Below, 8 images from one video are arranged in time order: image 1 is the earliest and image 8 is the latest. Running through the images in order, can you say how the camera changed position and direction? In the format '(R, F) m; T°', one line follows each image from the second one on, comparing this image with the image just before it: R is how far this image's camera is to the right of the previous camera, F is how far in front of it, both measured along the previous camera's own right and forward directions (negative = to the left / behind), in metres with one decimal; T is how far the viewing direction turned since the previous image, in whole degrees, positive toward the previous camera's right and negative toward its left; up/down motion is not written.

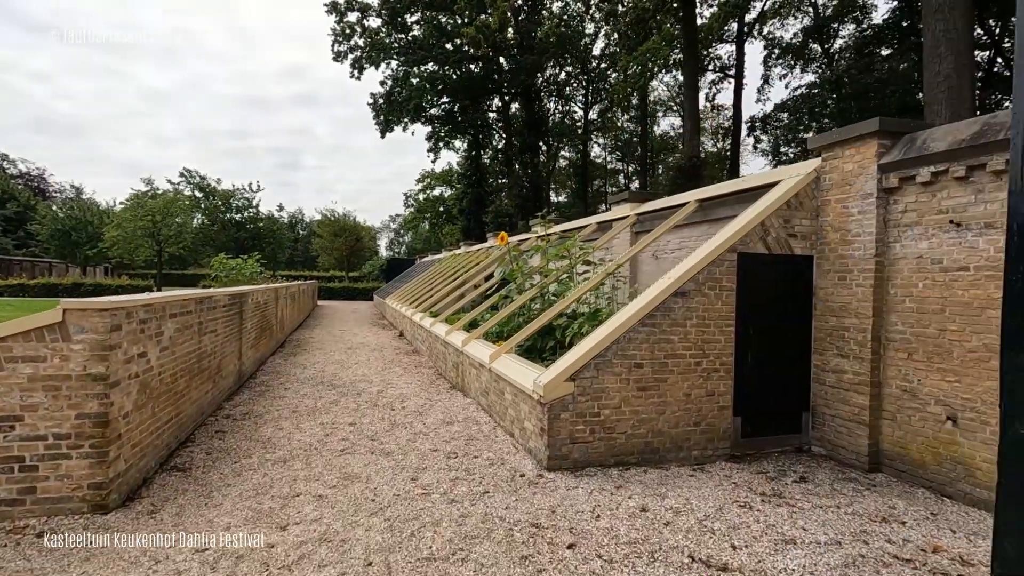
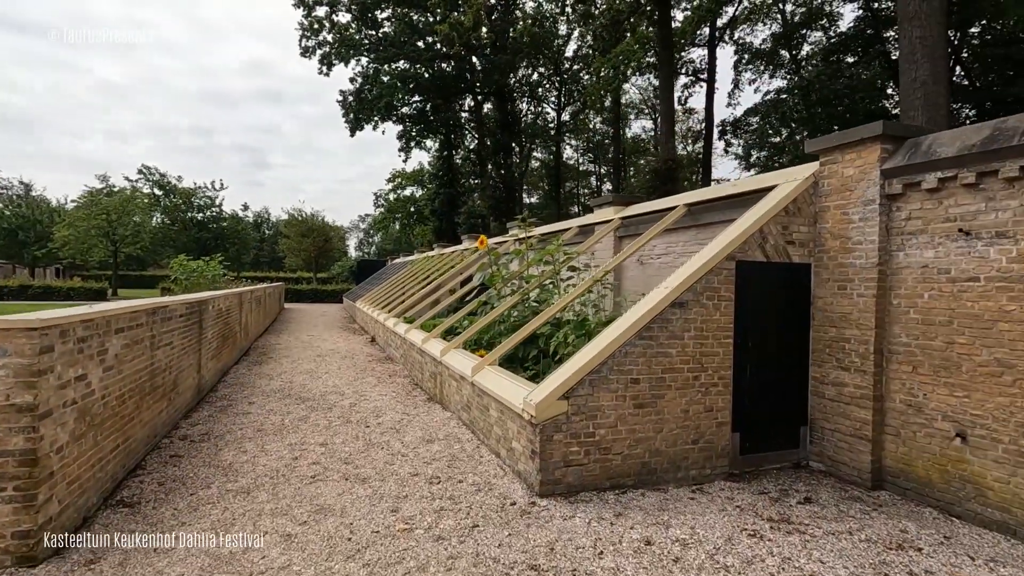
(-0.1, +0.3) m; +3°
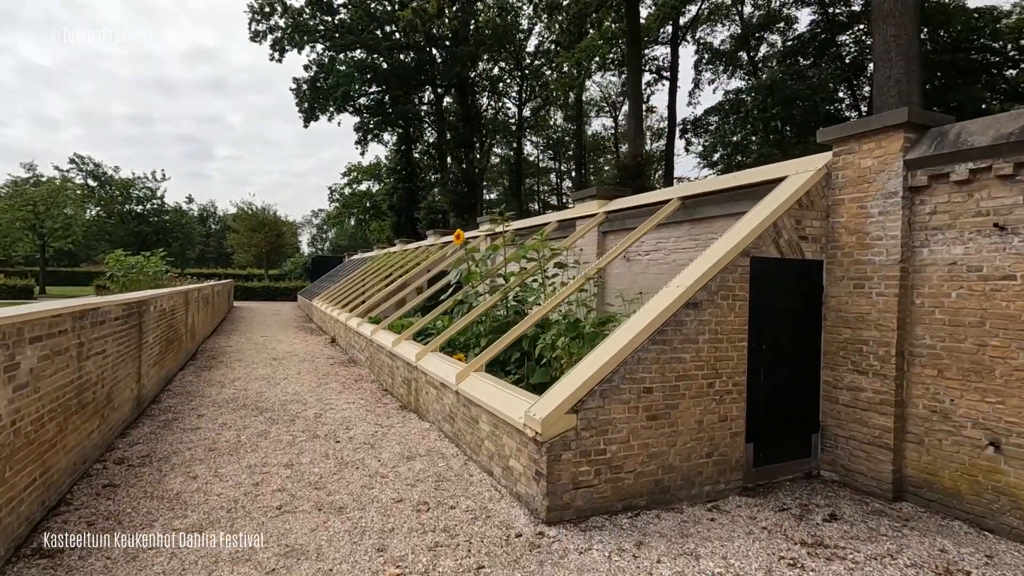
(-0.3, +0.5) m; +5°
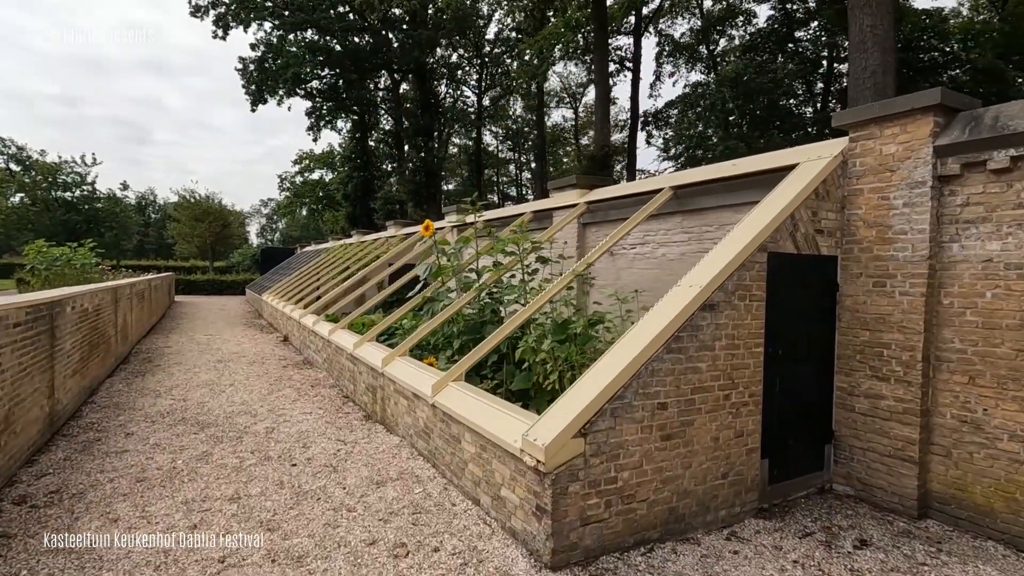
(-0.2, +0.5) m; +5°
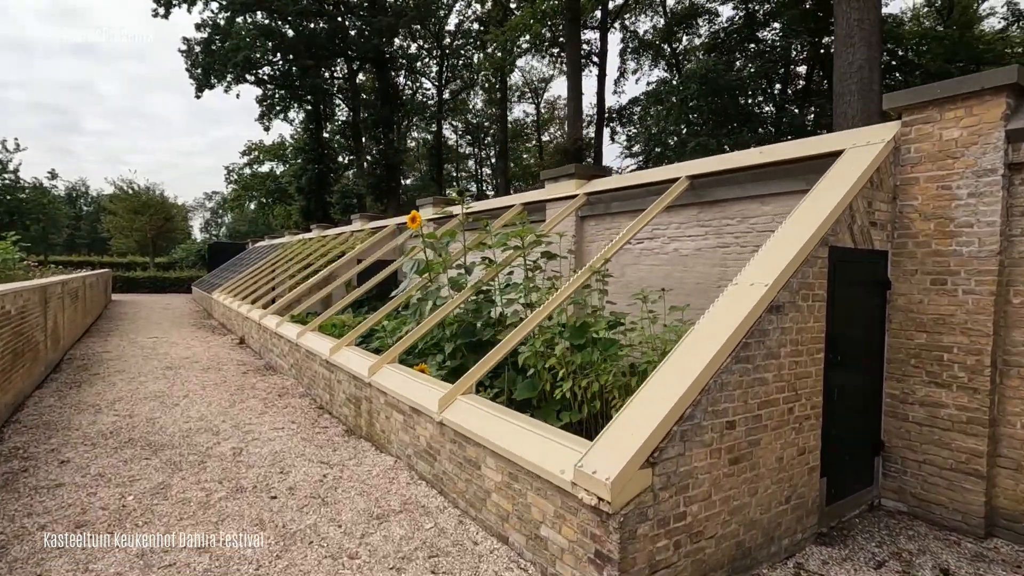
(-0.4, +0.5) m; +5°
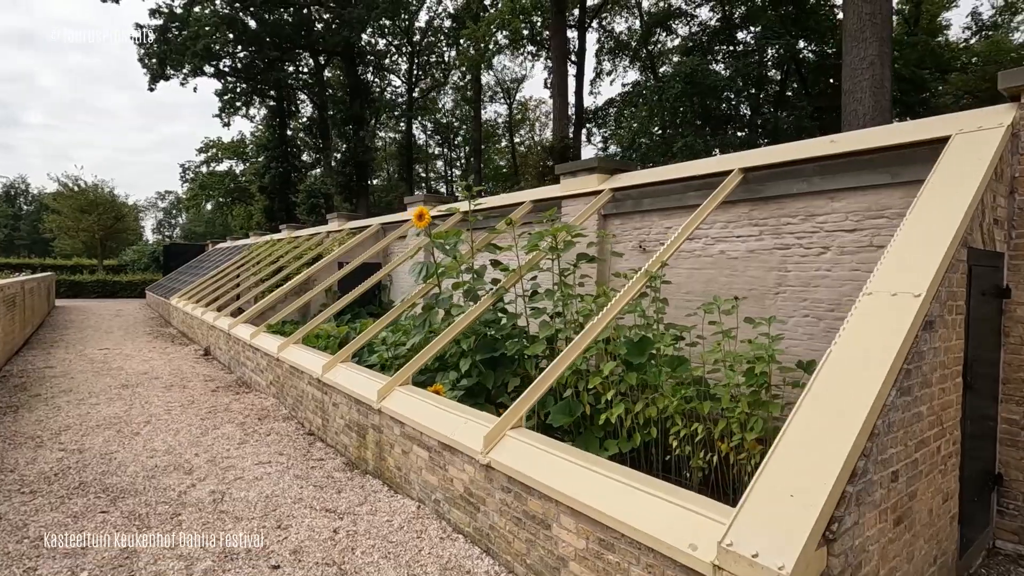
(-0.5, +0.7) m; +4°
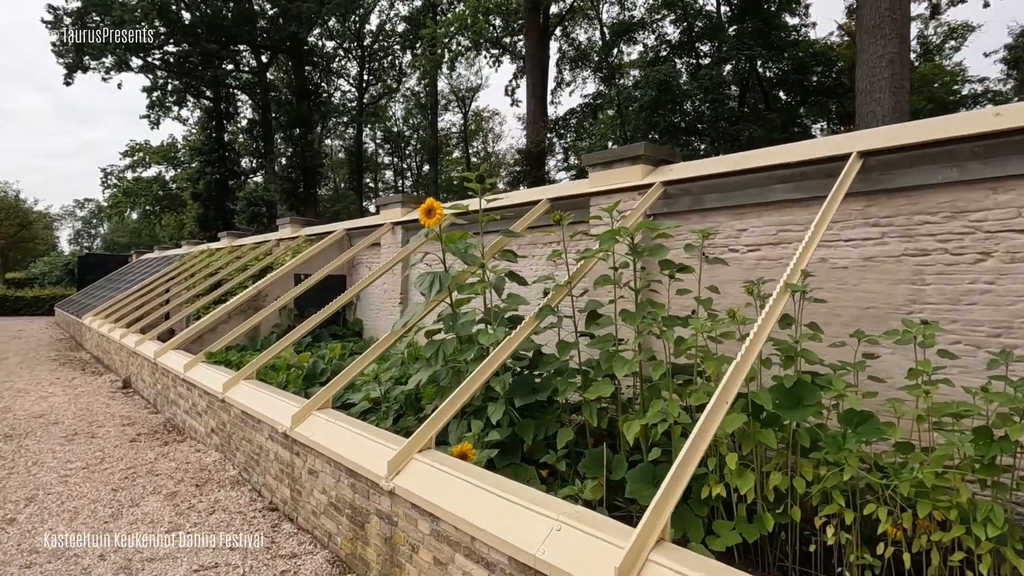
(-0.6, +1.2) m; +6°
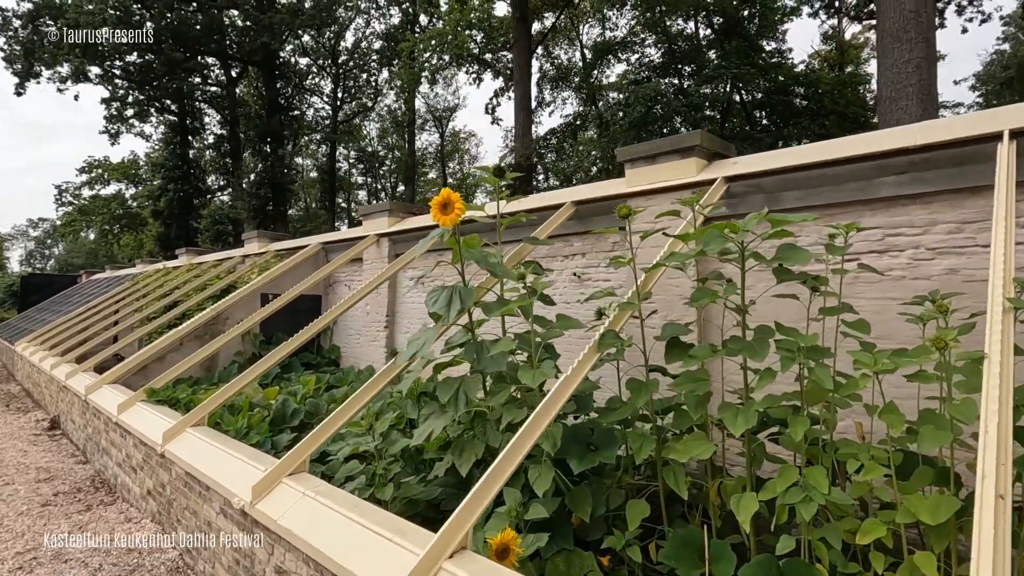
(-0.4, +0.9) m; +3°
